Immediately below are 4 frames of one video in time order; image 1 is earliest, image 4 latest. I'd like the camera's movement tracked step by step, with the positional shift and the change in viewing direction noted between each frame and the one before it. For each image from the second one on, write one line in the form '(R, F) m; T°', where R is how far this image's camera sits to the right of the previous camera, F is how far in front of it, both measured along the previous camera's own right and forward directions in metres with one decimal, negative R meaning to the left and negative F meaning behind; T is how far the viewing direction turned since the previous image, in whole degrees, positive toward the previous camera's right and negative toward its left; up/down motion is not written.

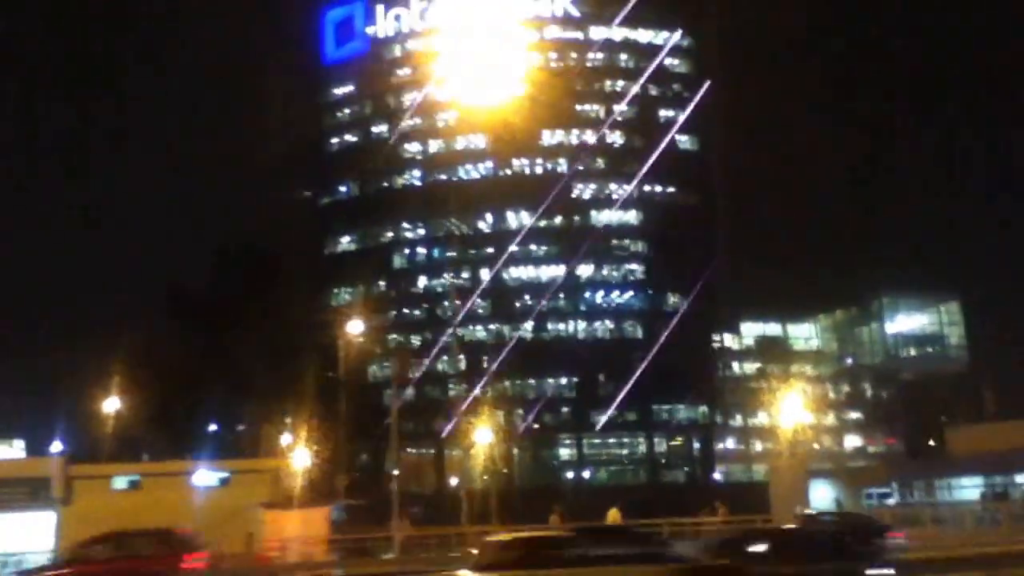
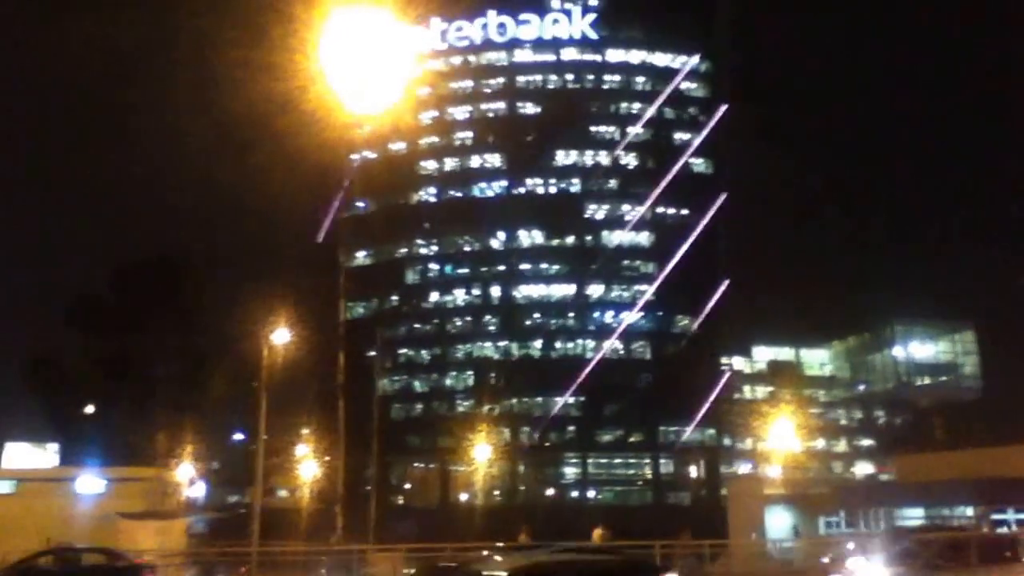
(+2.1, -0.7) m; -2°
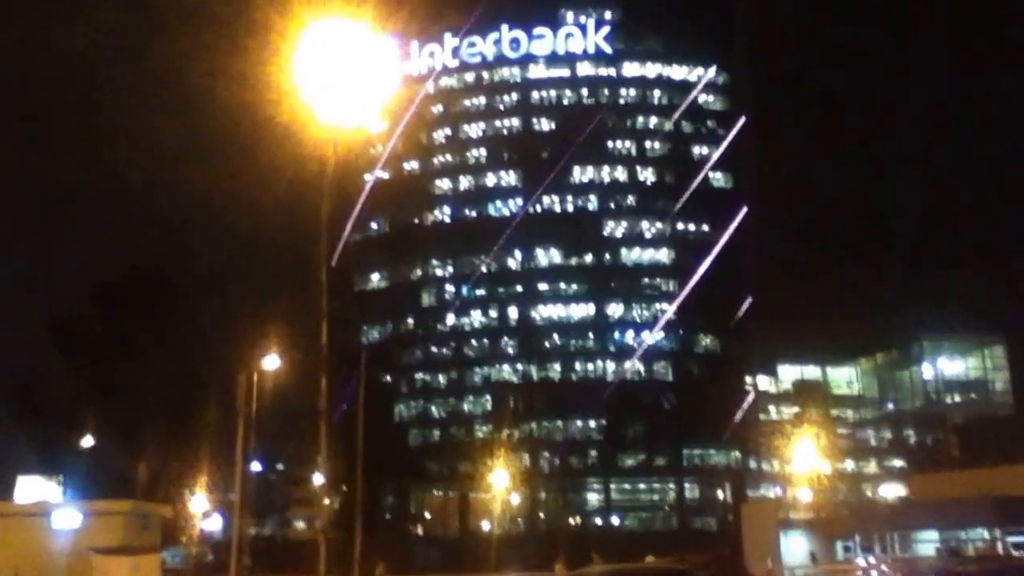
(-0.2, +2.2) m; -1°
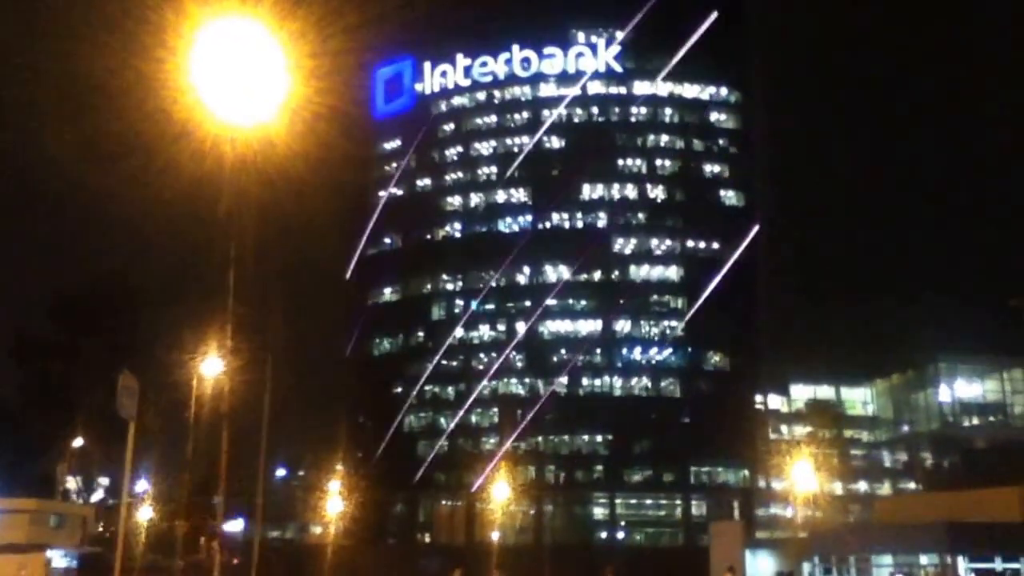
(+3.9, -1.0) m; -3°
